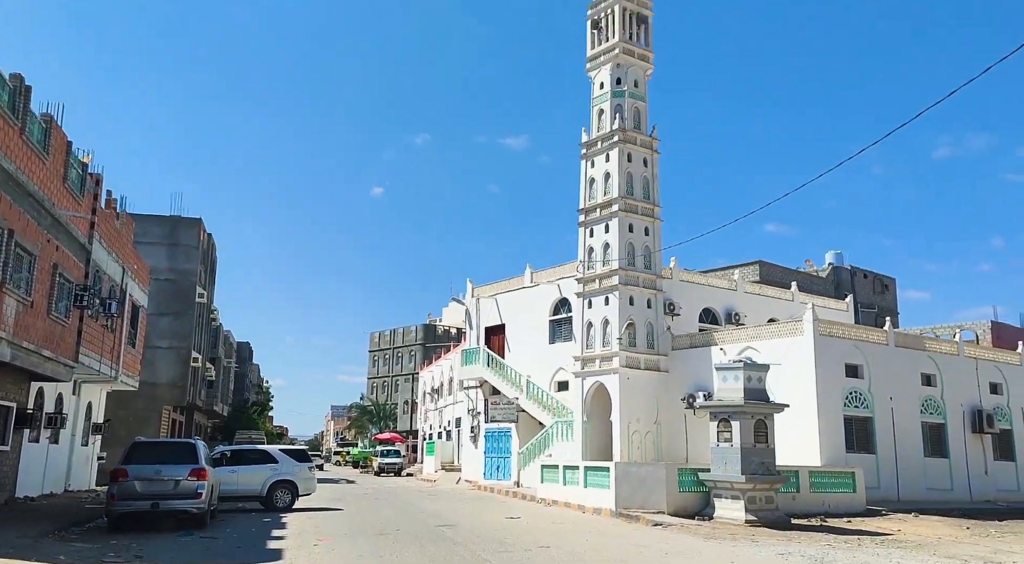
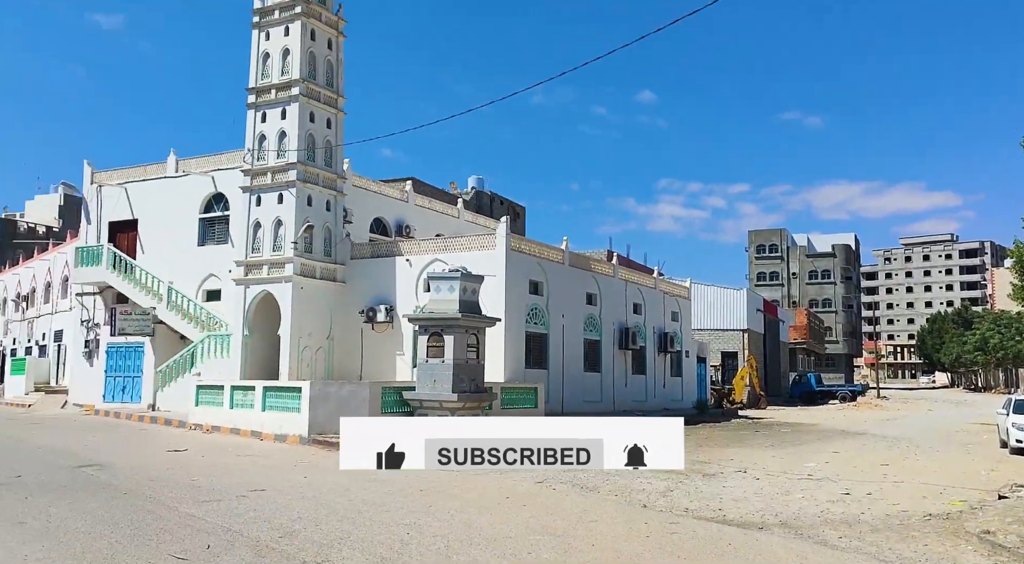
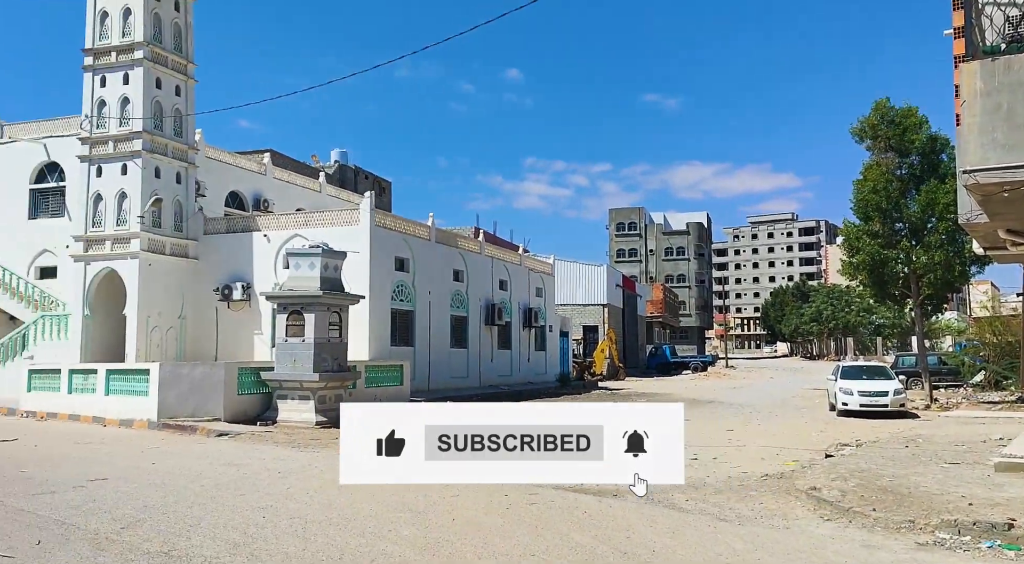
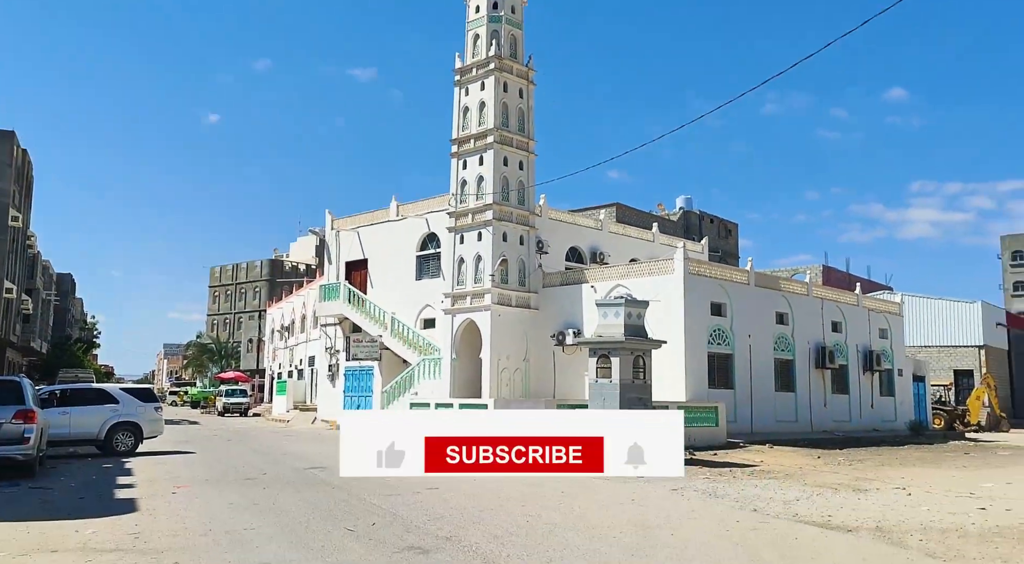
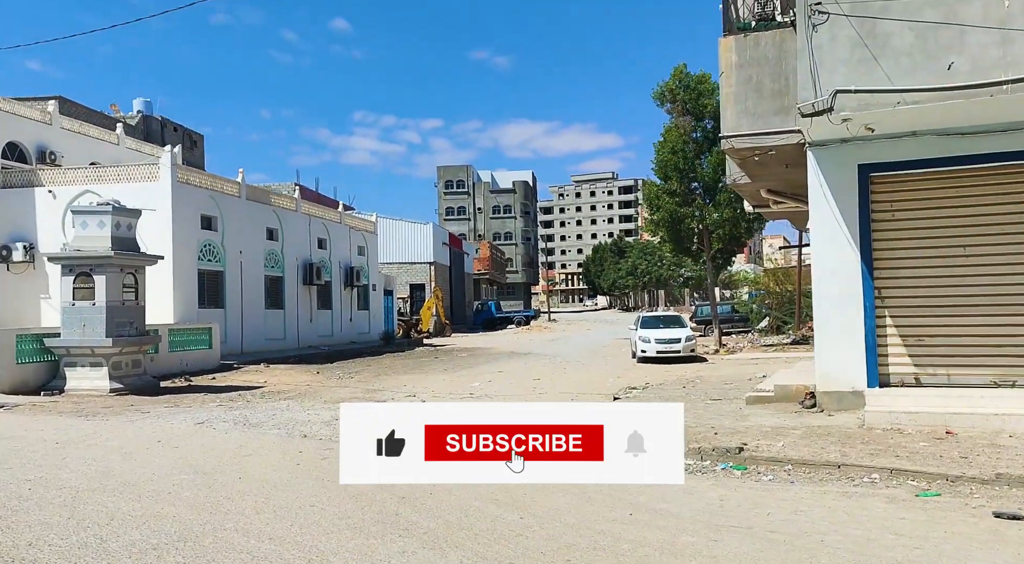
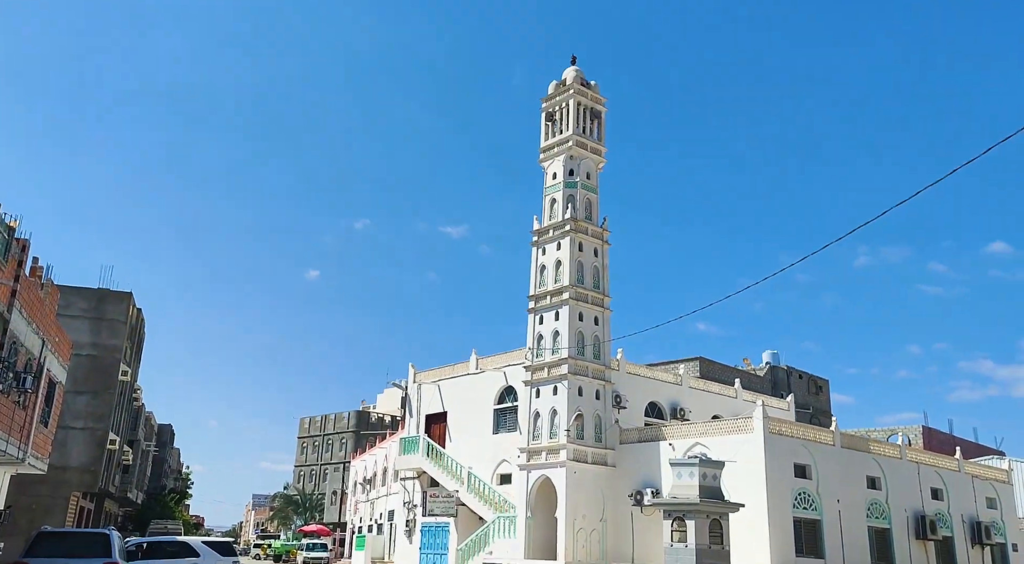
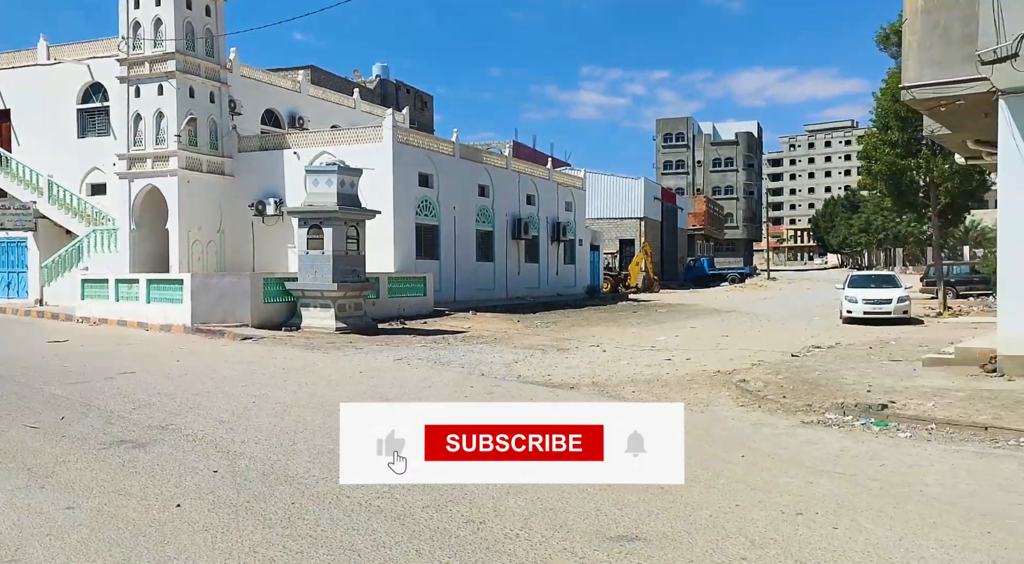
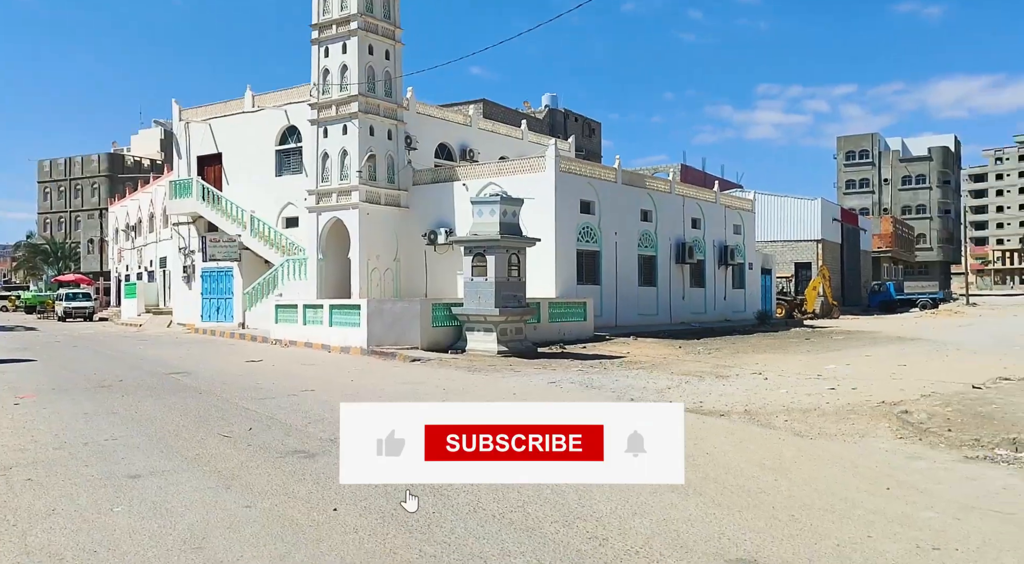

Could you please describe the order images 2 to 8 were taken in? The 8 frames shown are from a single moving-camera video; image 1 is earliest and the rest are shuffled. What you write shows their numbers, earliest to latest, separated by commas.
6, 4, 8, 7, 5, 3, 2
